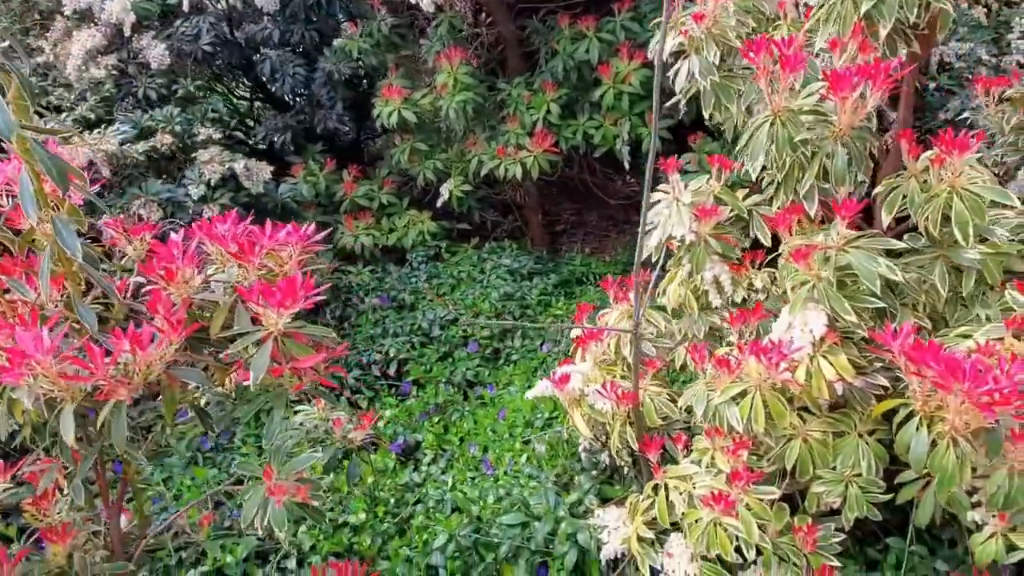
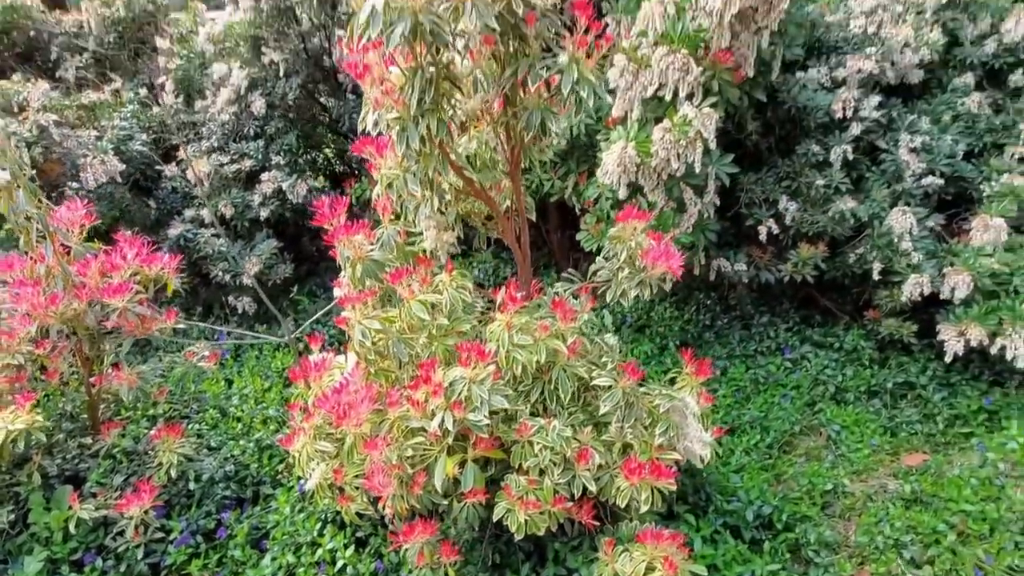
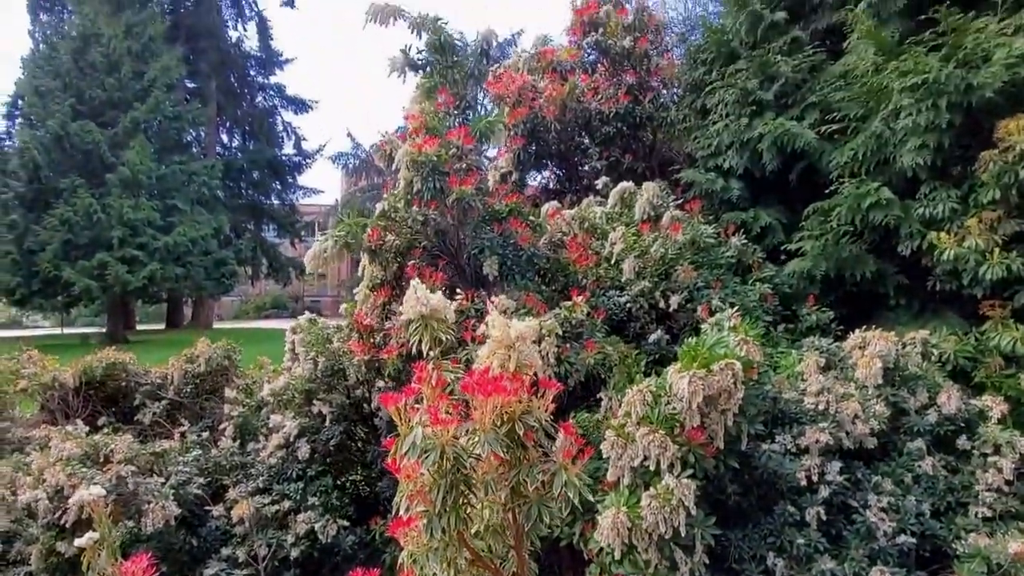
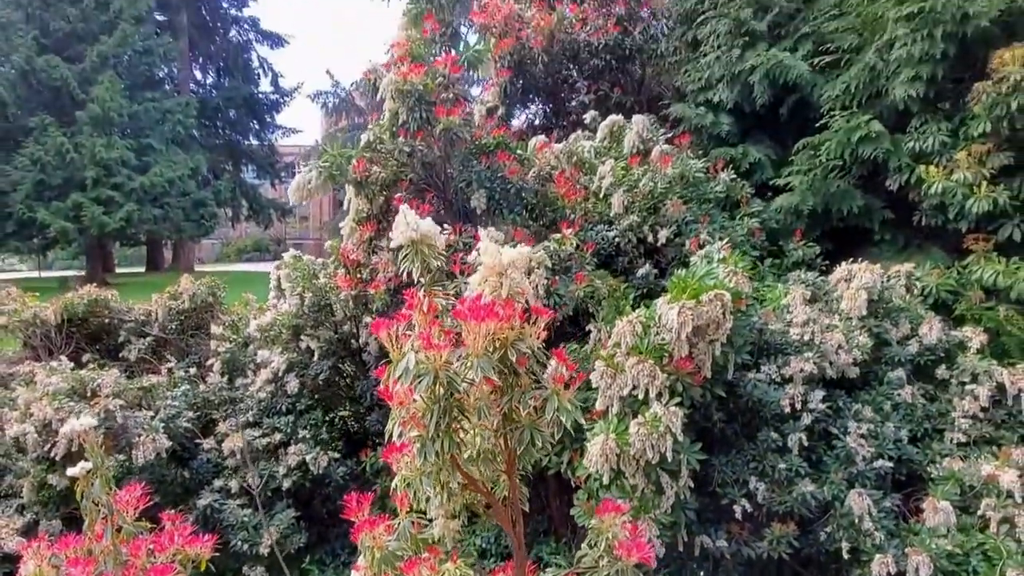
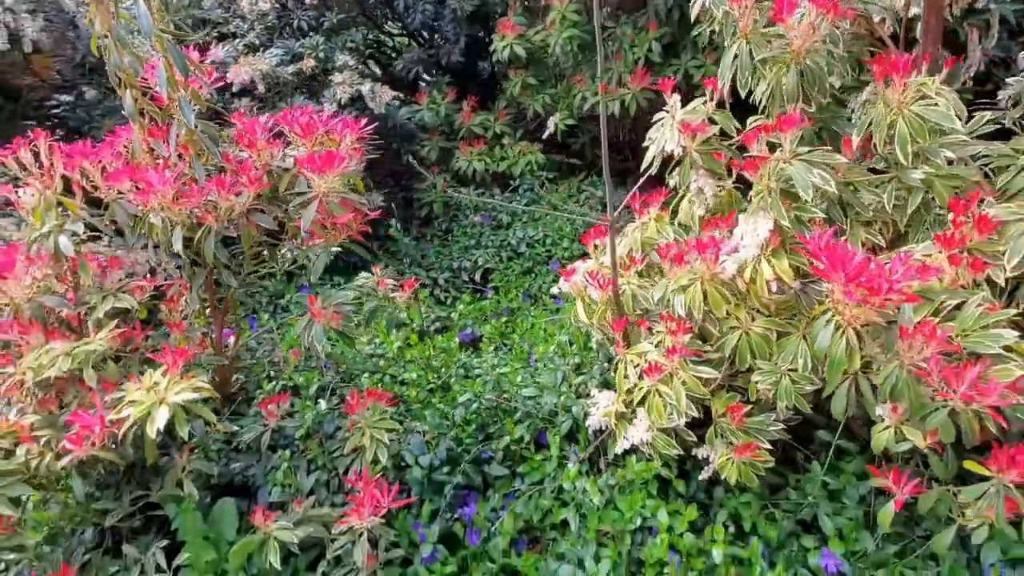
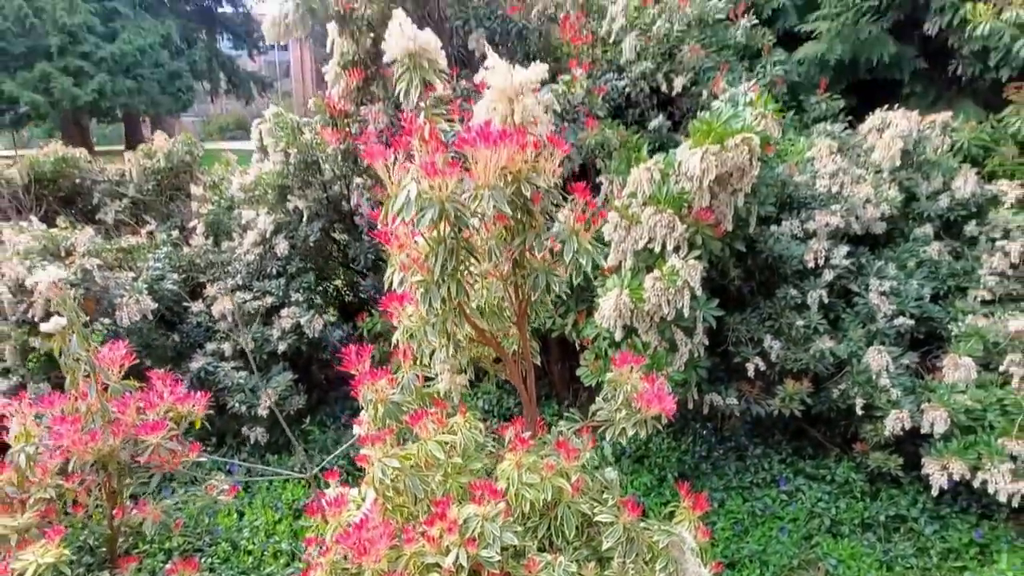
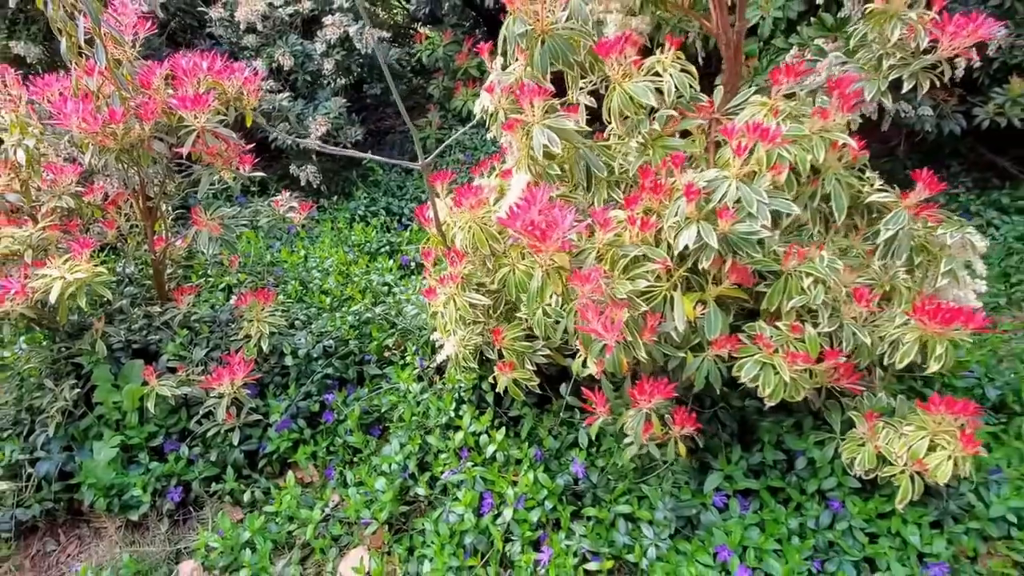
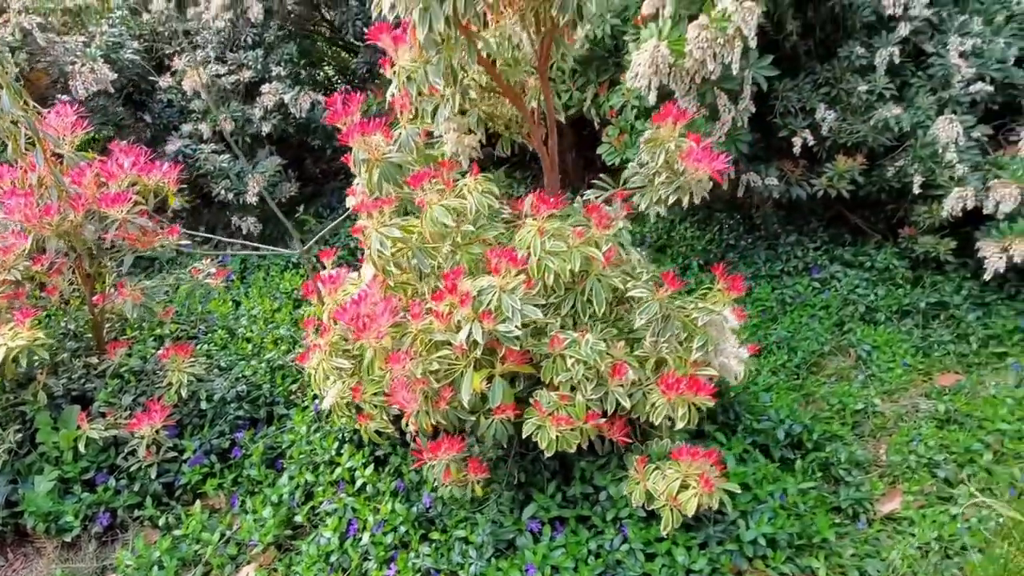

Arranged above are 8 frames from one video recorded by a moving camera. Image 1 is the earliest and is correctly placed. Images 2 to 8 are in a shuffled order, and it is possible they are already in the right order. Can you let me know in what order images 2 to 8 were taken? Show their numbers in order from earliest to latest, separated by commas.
5, 7, 8, 2, 6, 4, 3
